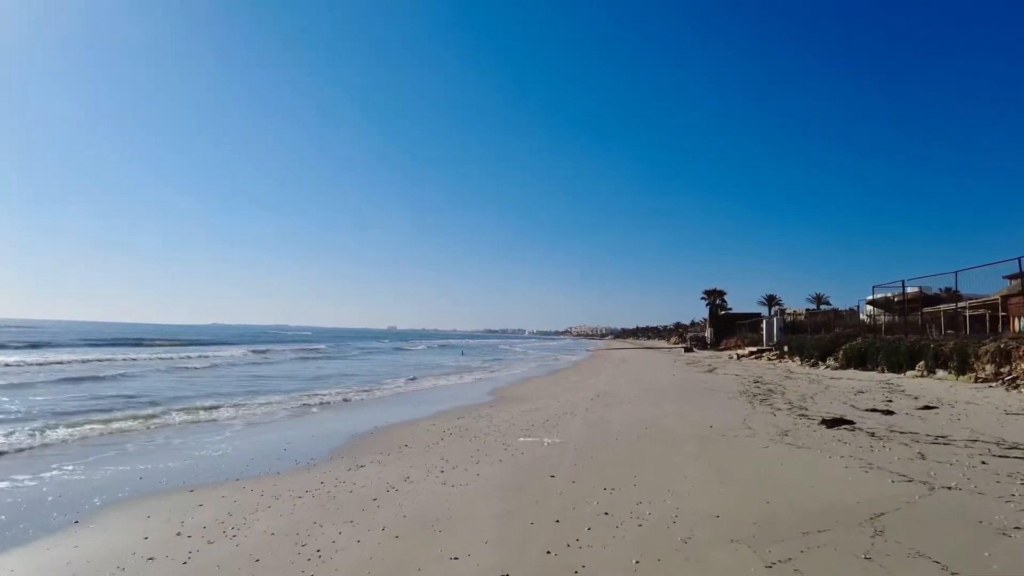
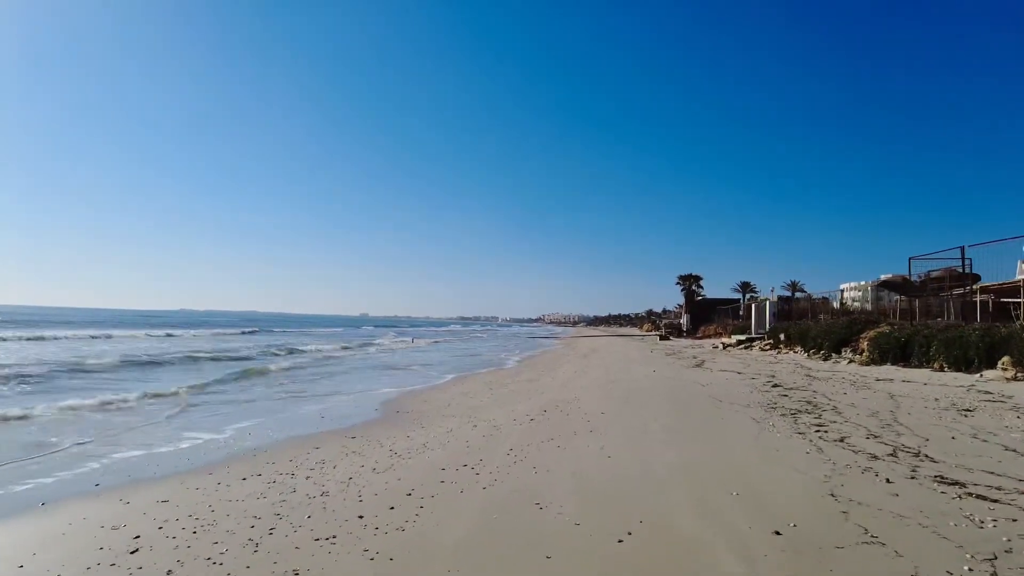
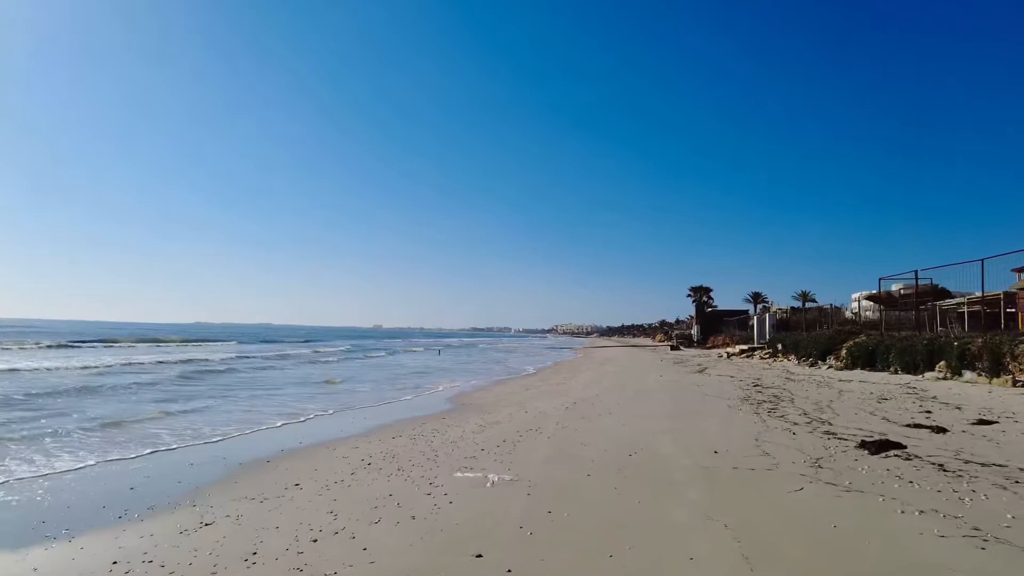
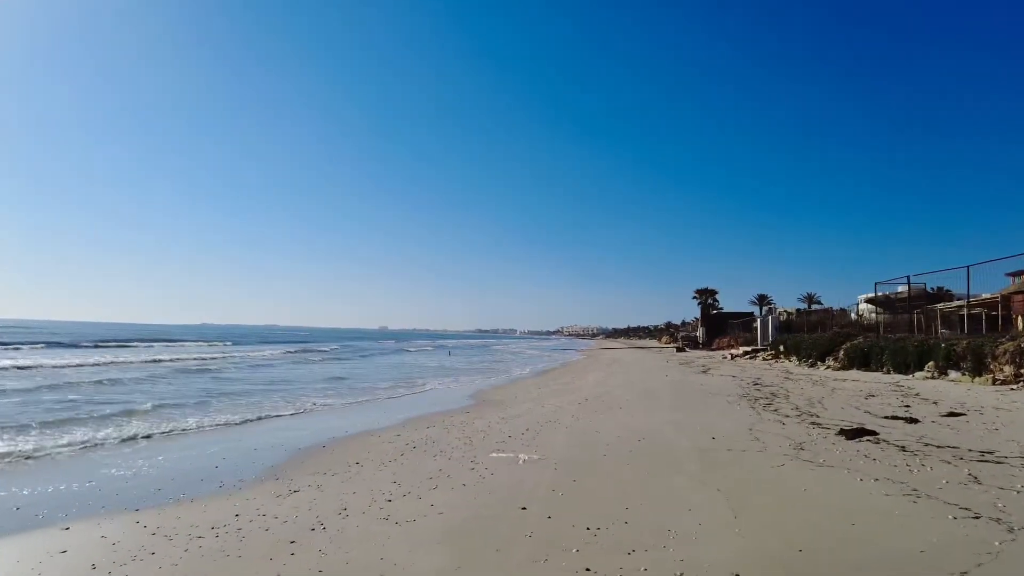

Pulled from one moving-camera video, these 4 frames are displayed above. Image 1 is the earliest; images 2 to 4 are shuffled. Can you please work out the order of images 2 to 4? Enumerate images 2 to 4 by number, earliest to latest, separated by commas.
4, 3, 2
